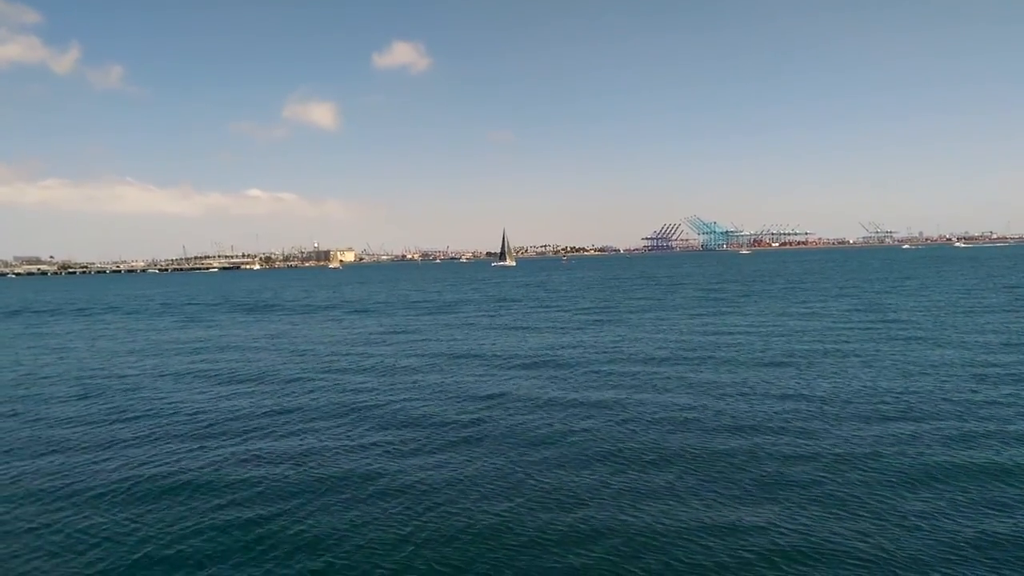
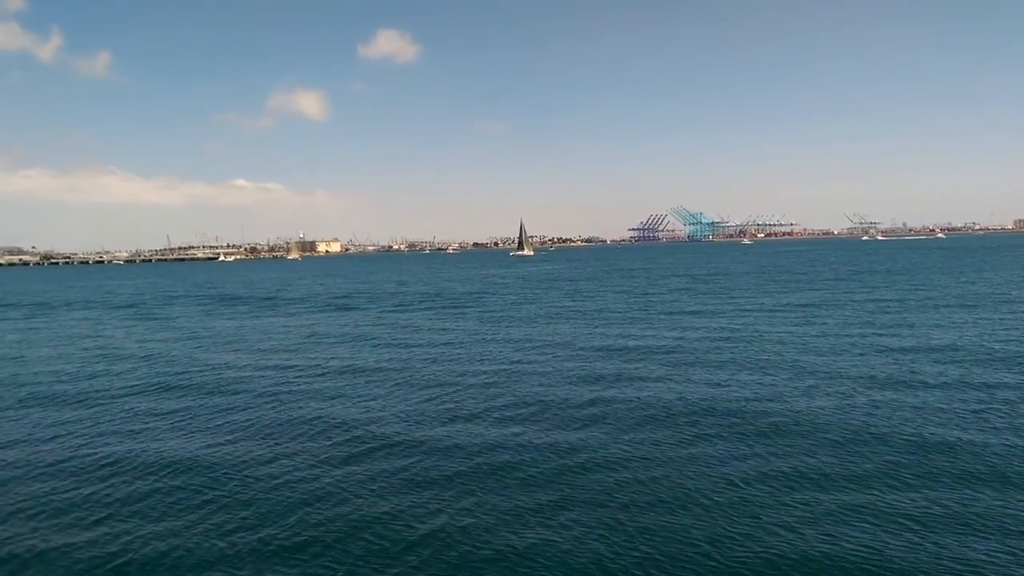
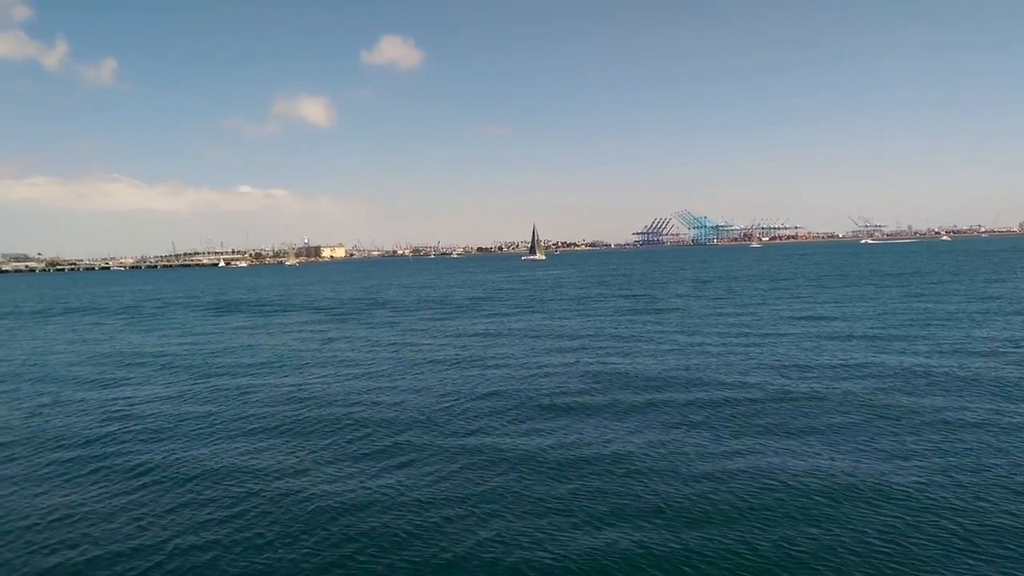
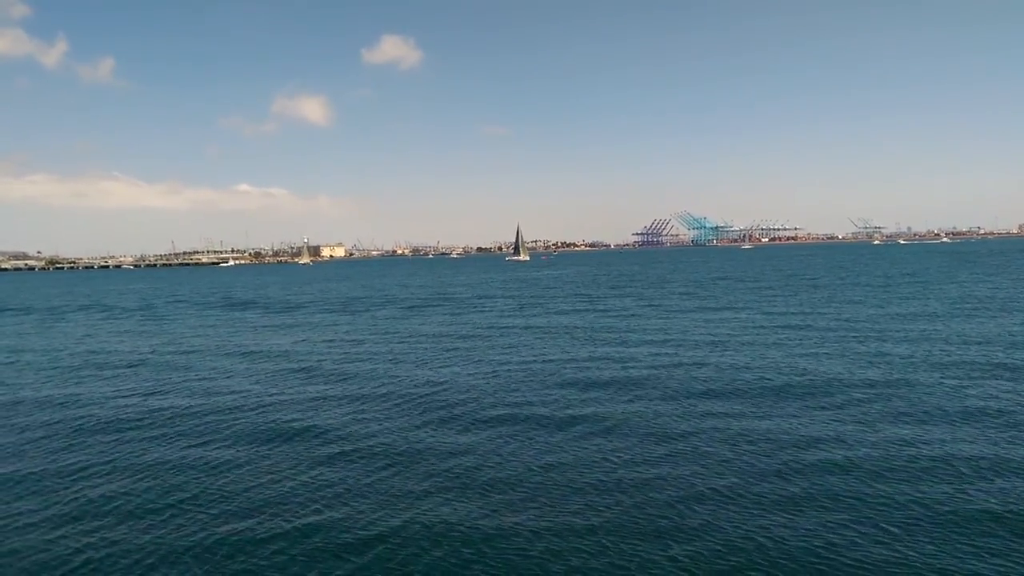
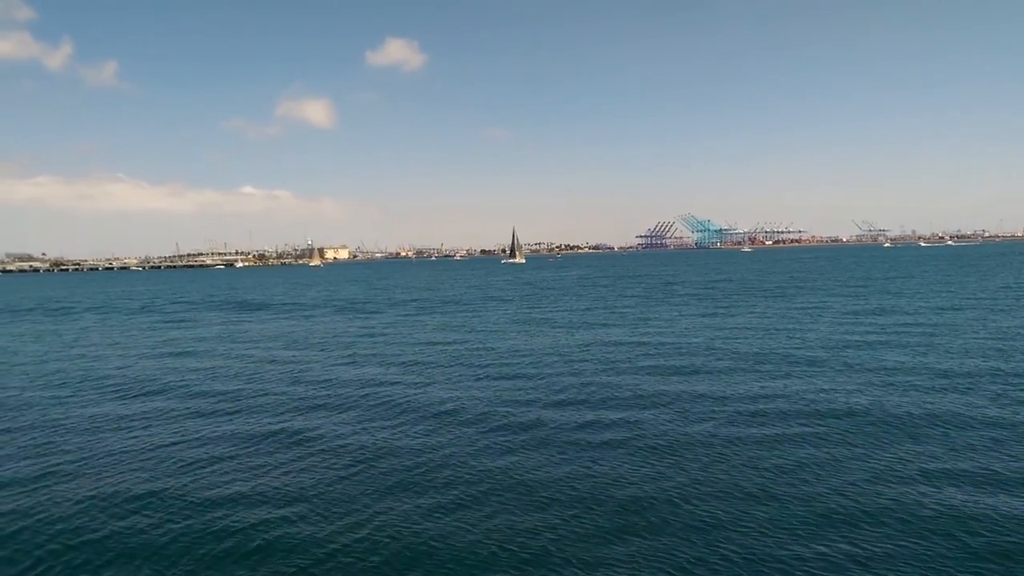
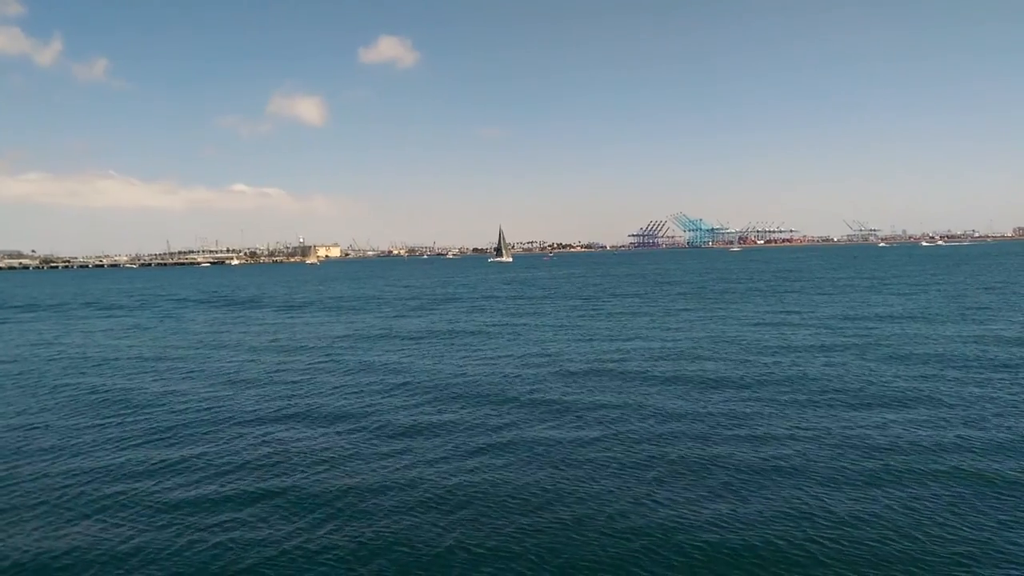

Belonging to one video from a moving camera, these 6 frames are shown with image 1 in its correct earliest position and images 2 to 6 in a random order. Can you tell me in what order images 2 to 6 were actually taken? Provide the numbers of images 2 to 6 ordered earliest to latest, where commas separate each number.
6, 5, 4, 2, 3
